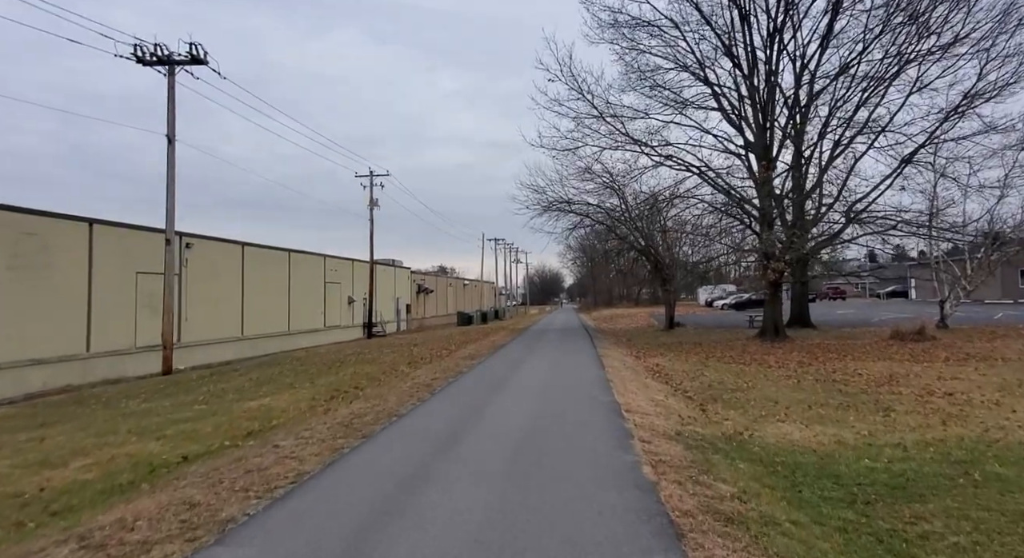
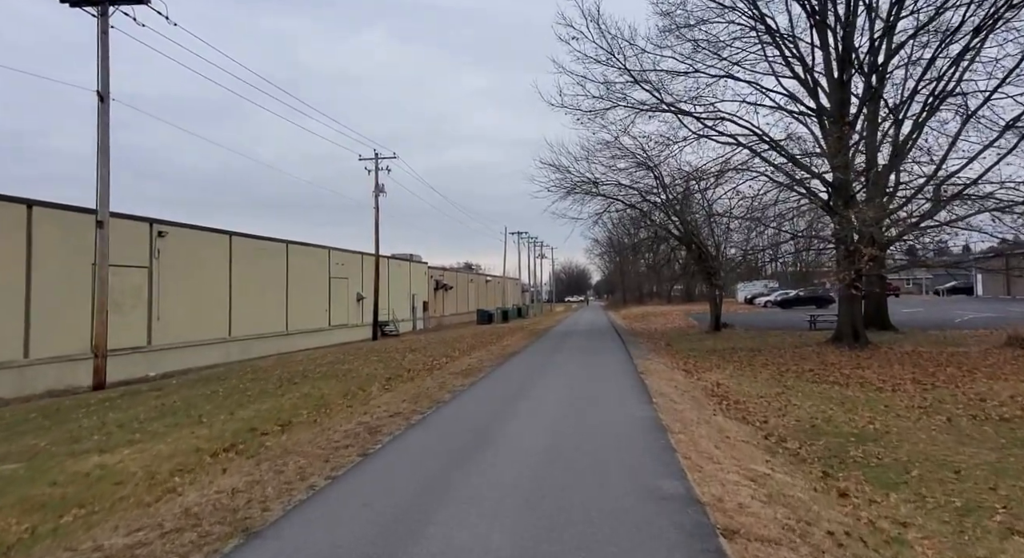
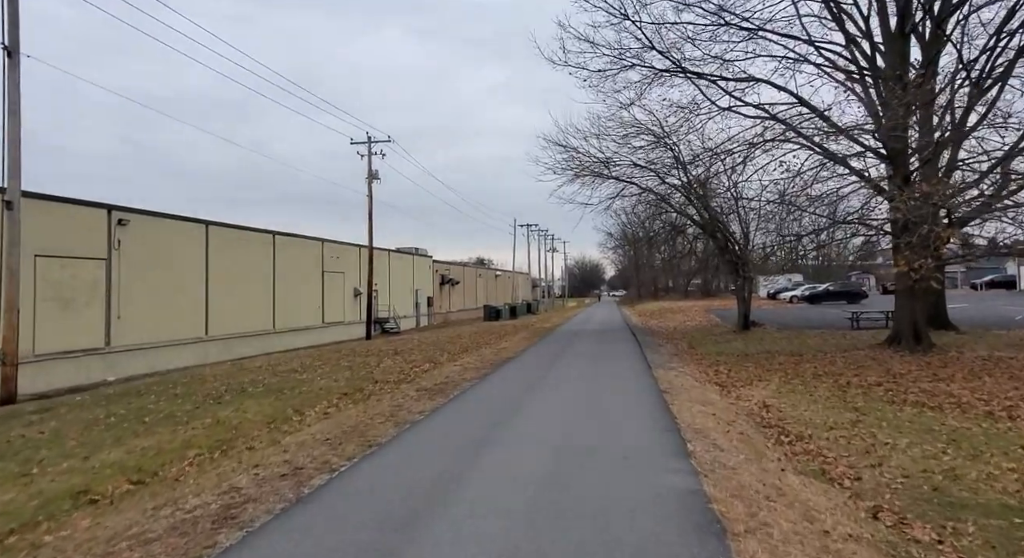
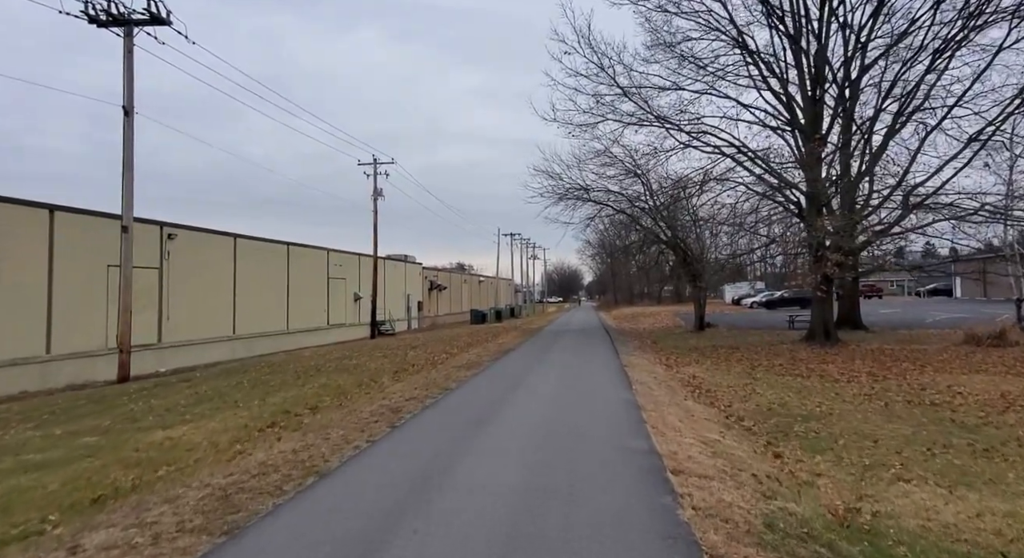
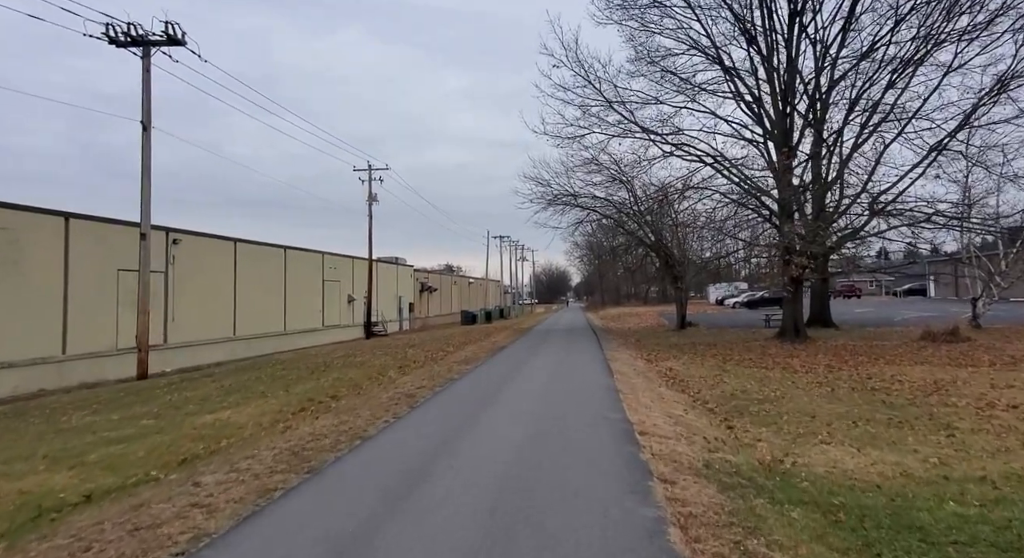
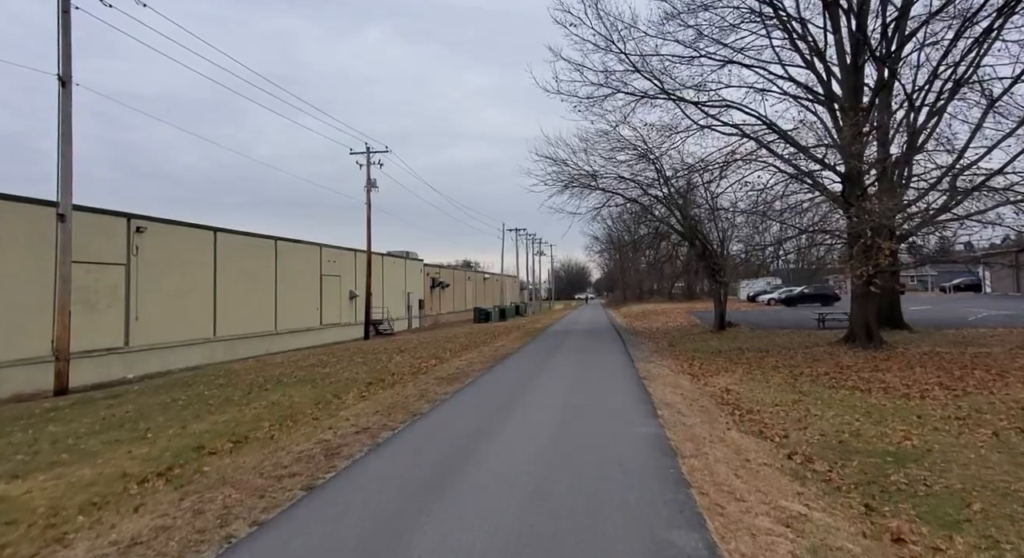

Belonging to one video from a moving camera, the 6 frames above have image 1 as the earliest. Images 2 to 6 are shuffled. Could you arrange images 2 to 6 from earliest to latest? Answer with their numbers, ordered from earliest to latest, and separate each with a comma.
5, 4, 2, 6, 3
